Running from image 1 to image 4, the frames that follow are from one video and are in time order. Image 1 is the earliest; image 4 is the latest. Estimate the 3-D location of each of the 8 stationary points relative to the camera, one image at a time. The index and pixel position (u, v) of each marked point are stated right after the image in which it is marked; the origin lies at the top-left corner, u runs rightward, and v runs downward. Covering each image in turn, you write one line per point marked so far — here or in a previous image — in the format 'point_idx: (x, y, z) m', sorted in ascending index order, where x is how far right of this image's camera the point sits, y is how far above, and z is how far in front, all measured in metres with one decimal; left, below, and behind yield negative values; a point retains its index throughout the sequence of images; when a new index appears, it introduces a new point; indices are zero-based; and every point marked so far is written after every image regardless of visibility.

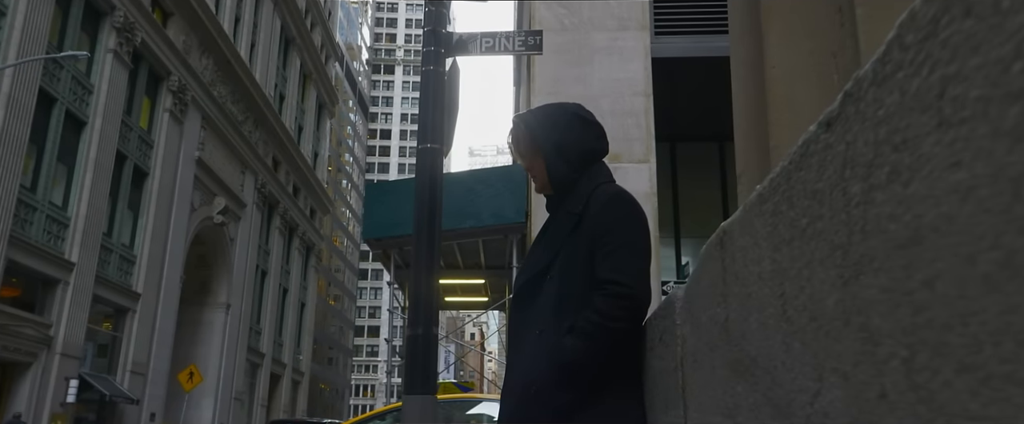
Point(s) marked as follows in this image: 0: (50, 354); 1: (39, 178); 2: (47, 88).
0: (-11.7, -3.6, +19.8) m
1: (-11.8, +0.8, +19.6) m
2: (-11.8, +3.1, +19.9) m
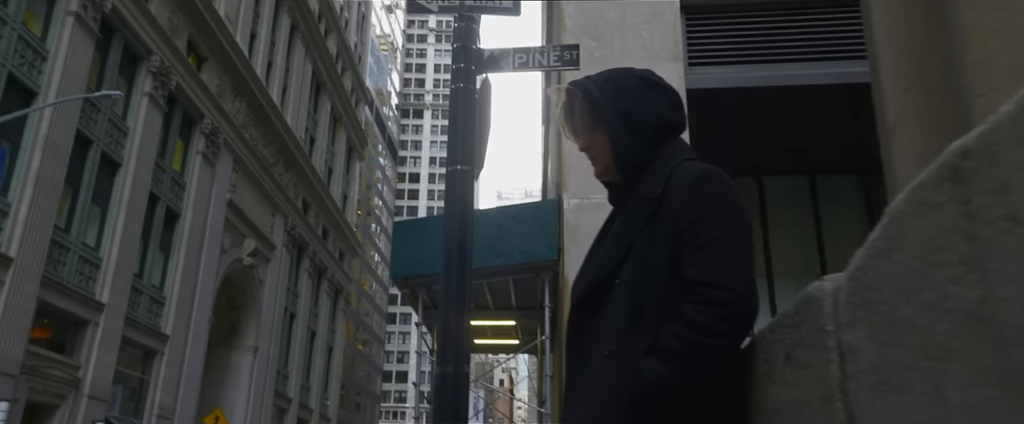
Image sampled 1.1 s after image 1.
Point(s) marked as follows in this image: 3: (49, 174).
0: (-11.0, -4.6, +19.6) m
1: (-11.1, -0.2, +19.6) m
2: (-11.0, +2.1, +20.1) m
3: (-10.7, +0.9, +17.9) m
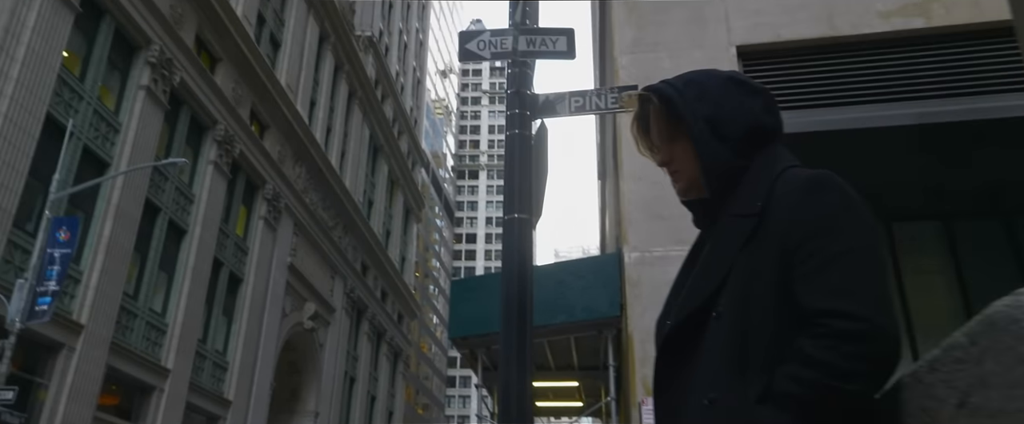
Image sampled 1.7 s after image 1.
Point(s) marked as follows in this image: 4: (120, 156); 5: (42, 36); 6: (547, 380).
0: (-9.4, -6.3, +19.7) m
1: (-9.6, -1.9, +20.0) m
2: (-9.5, +0.4, +20.7) m
3: (-9.3, -0.6, +18.4) m
4: (-9.9, +1.4, +19.8) m
5: (-10.1, +3.7, +16.9) m
6: (+0.8, -4.1, +19.1) m
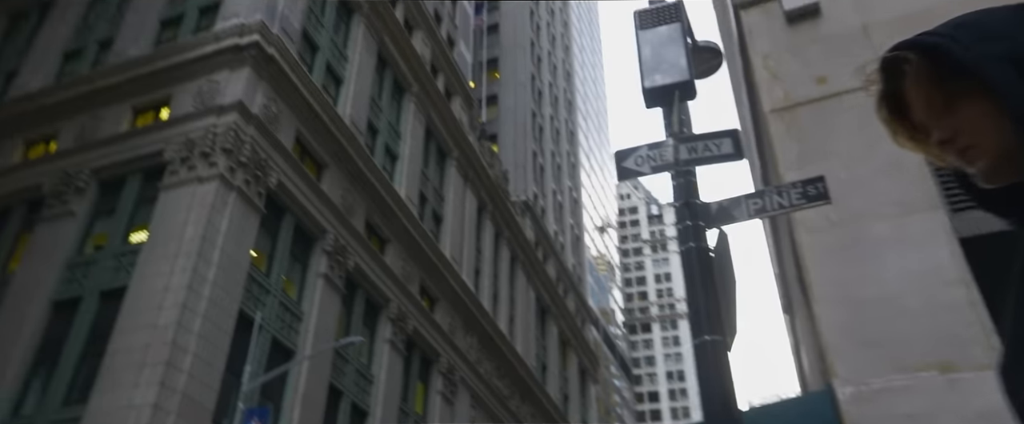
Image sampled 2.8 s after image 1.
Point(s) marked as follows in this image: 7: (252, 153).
0: (-4.2, -10.7, +18.4) m
1: (-4.7, -6.5, +19.8) m
2: (-4.8, -4.4, +20.9) m
3: (-5.0, -5.0, +18.5) m
4: (-5.5, -3.4, +20.3) m
5: (-6.5, -0.6, +18.1) m
6: (+5.4, -7.0, +16.4) m
7: (-6.4, +1.4, +19.3) m
